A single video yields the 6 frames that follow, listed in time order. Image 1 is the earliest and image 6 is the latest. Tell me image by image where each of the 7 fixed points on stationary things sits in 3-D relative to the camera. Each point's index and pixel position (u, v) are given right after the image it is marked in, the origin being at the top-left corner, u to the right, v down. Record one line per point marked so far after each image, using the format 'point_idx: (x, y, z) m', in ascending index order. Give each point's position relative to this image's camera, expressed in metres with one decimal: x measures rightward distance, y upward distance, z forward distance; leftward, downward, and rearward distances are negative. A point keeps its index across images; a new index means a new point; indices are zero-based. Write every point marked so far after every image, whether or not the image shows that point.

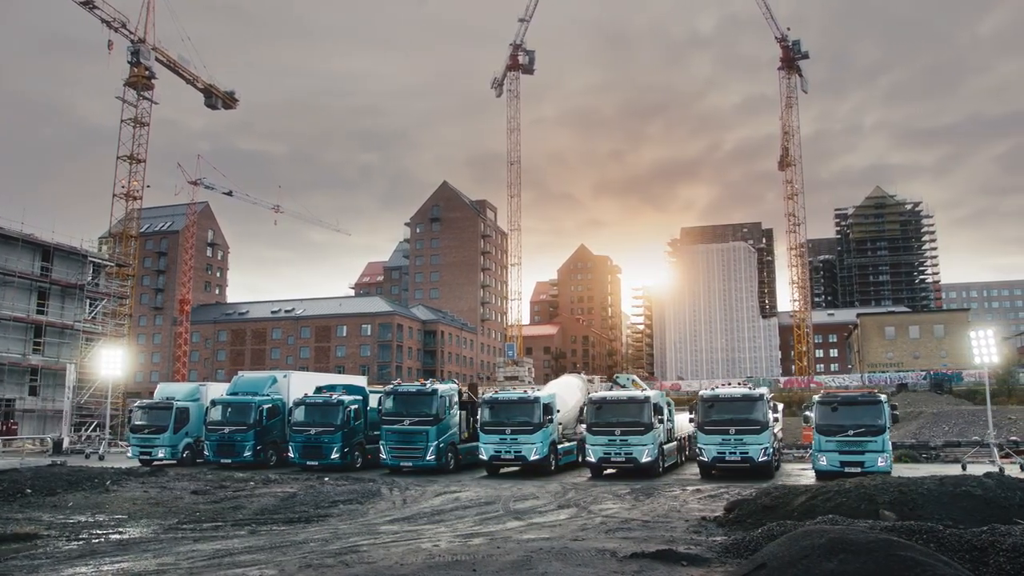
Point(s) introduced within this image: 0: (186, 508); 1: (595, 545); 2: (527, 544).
0: (-8.4, -5.7, +18.8) m
1: (+1.3, -3.8, +10.8) m
2: (+0.3, -3.9, +11.2) m
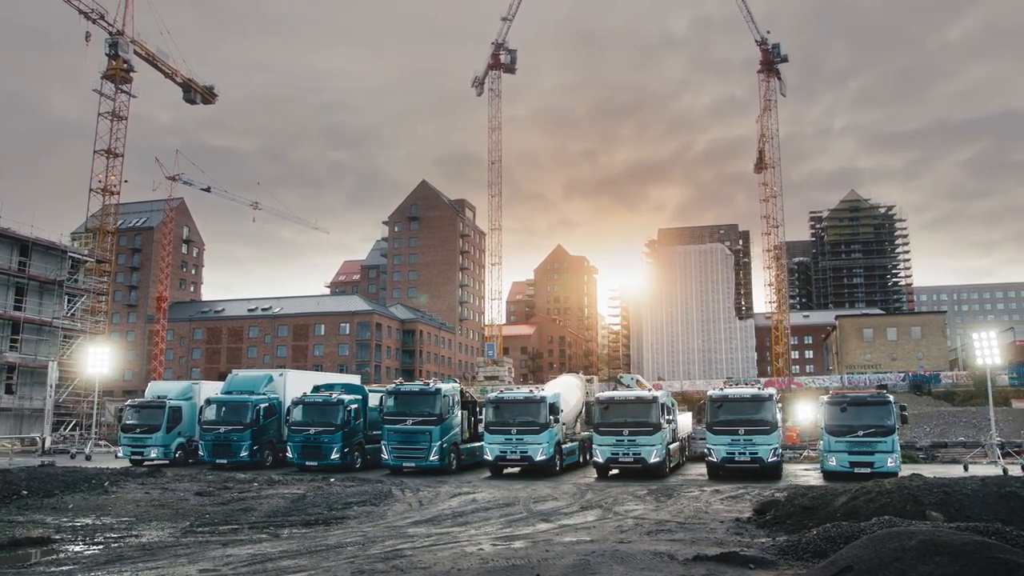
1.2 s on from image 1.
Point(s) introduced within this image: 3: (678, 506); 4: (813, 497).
0: (-8.0, -5.6, +18.3) m
1: (+2.1, -3.8, +10.6) m
2: (+1.0, -3.9, +10.9) m
3: (+3.7, -4.9, +16.2) m
4: (+5.4, -3.8, +13.1) m
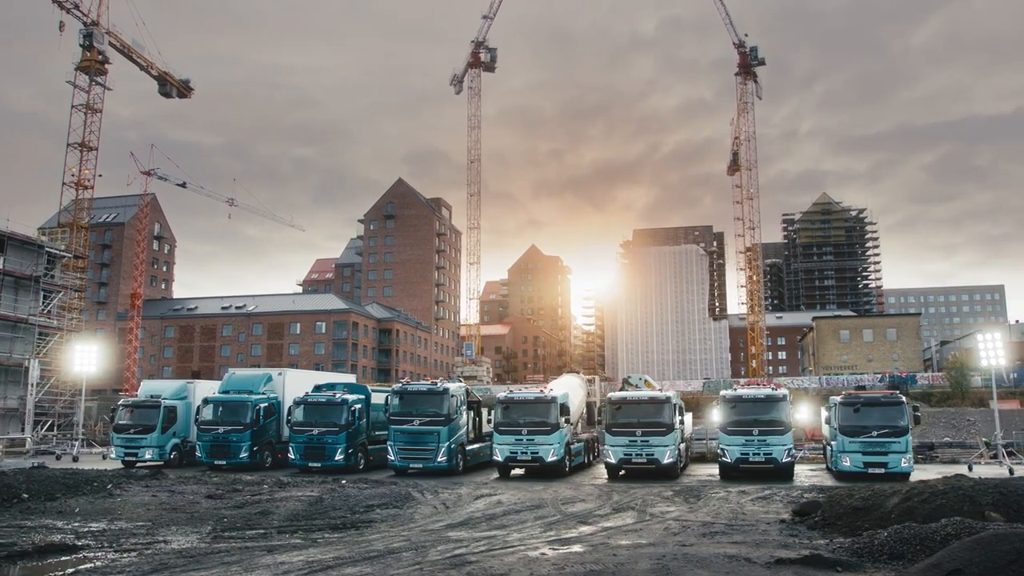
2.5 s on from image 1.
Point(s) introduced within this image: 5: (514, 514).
0: (-7.3, -5.5, +17.7) m
1: (+3.0, -3.7, +10.4) m
2: (+1.9, -3.8, +10.7) m
3: (+4.4, -4.8, +16.1) m
4: (+6.3, -3.8, +13.1) m
5: (0.0, -5.0, +16.1) m
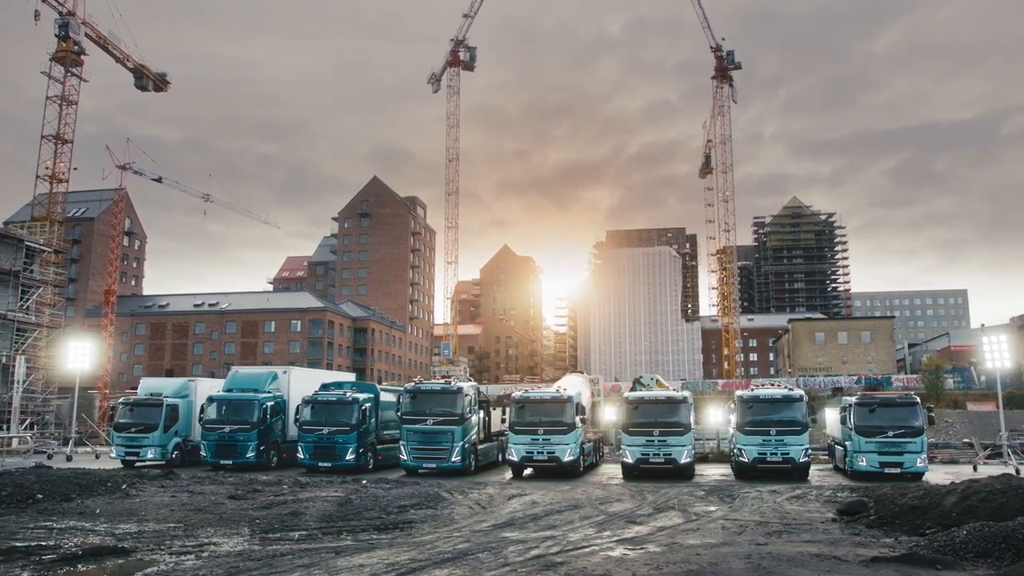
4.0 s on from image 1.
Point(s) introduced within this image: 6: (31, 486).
0: (-6.5, -5.4, +17.3) m
1: (+4.2, -3.7, +10.4) m
2: (+3.1, -3.8, +10.7) m
3: (+5.4, -4.9, +16.2) m
4: (+7.3, -3.8, +13.2) m
5: (+1.0, -5.0, +16.0) m
6: (-13.1, -5.4, +19.8) m
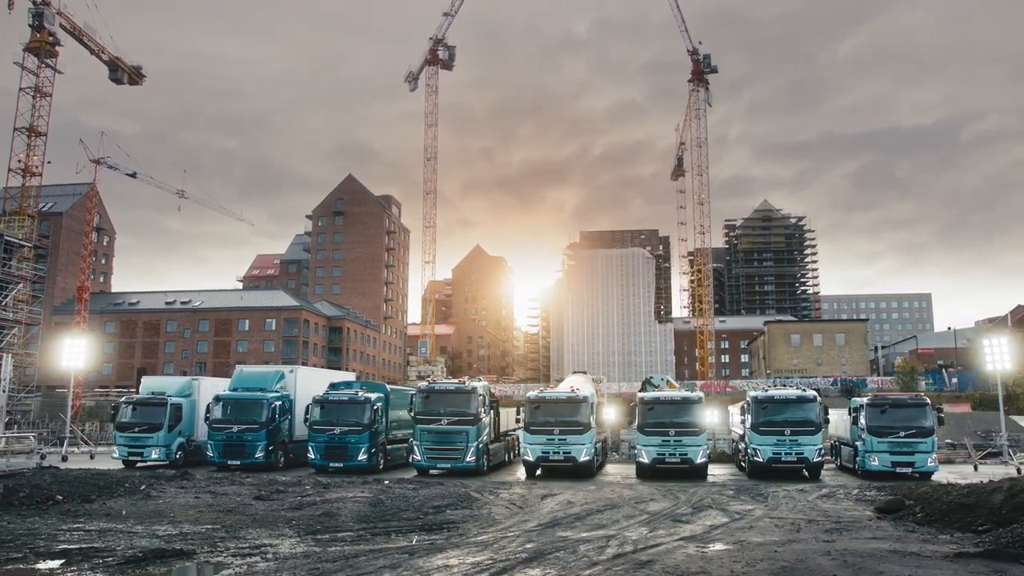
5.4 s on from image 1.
0: (-5.6, -5.4, +17.1) m
1: (+5.3, -3.8, +10.6) m
2: (+4.2, -3.9, +10.9) m
3: (+6.3, -4.9, +16.5) m
4: (+8.4, -3.9, +13.6) m
5: (+1.9, -5.0, +16.1) m
6: (-12.3, -5.3, +19.4) m
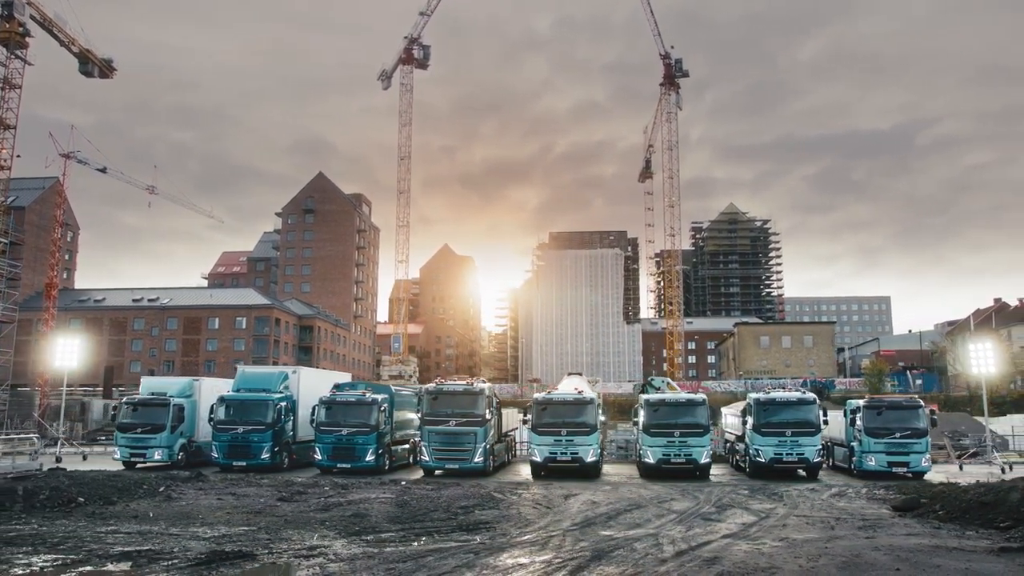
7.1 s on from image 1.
0: (-4.9, -5.4, +17.3) m
1: (+6.3, -4.0, +11.3) m
2: (+5.2, -4.0, +11.5) m
3: (+7.0, -5.1, +17.2) m
4: (+9.2, -4.1, +14.4) m
5: (+2.6, -5.1, +16.7) m
6: (-11.7, -5.3, +19.3) m
